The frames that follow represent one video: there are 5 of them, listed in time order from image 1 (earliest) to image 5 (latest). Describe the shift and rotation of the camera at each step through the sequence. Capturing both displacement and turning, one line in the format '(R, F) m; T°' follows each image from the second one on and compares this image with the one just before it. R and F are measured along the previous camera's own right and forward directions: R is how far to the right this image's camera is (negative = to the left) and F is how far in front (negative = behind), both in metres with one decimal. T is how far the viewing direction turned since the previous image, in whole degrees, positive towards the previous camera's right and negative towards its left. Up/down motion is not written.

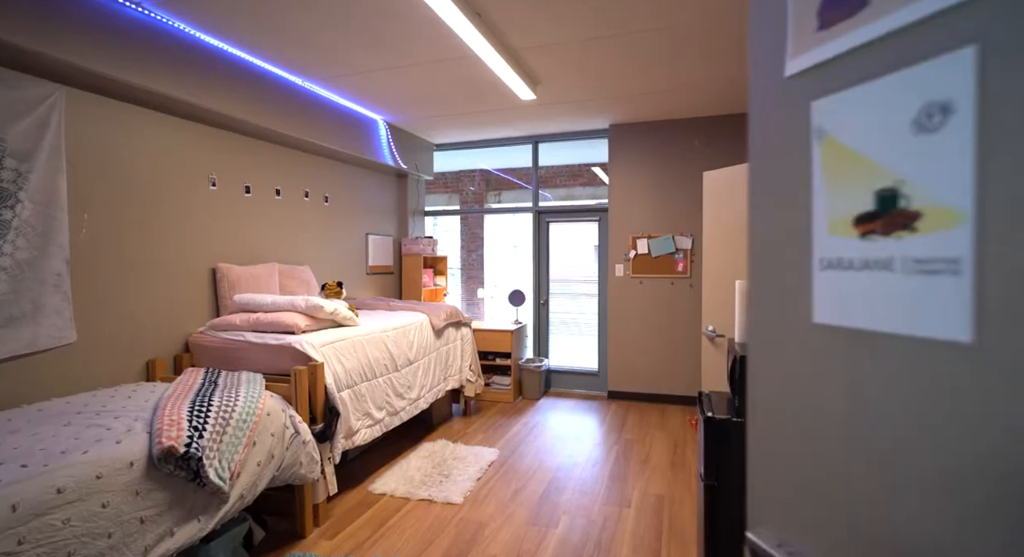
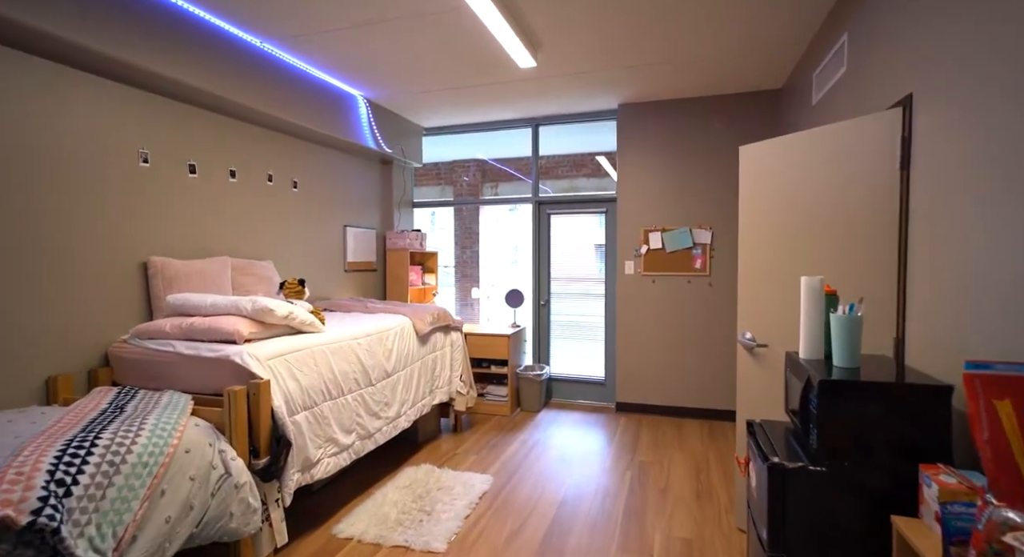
(0.0, +0.5) m; 0°
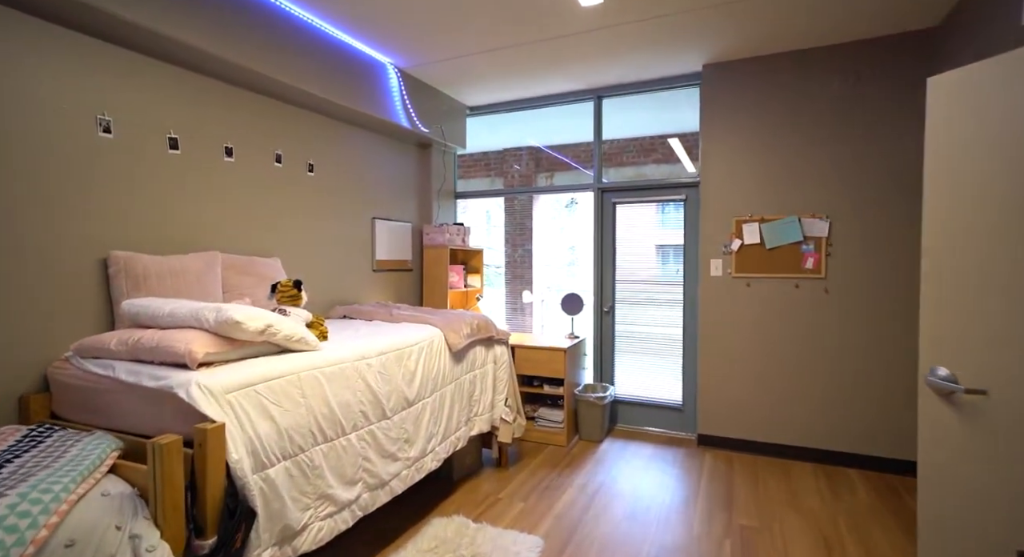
(0.0, +0.7) m; -6°
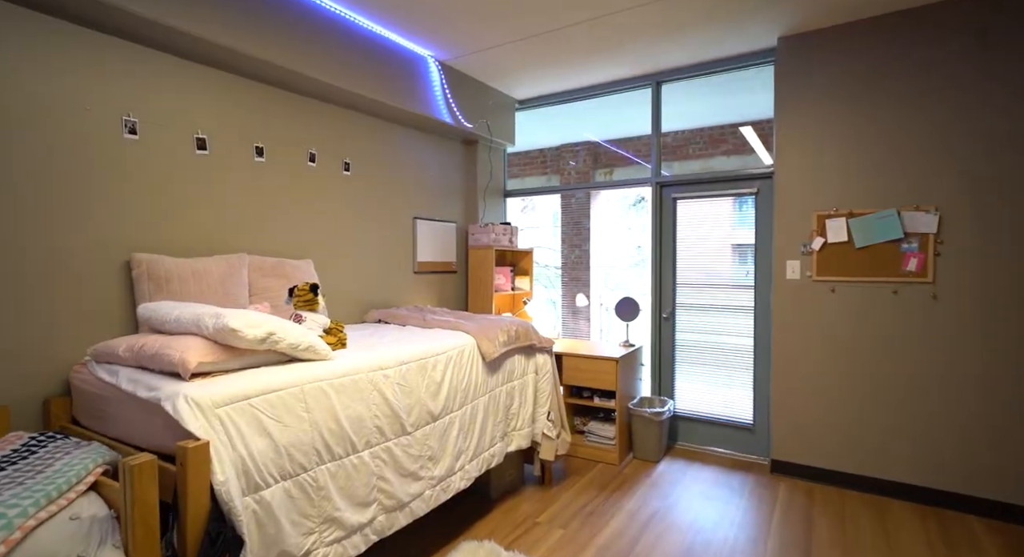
(+0.1, +0.3) m; -8°
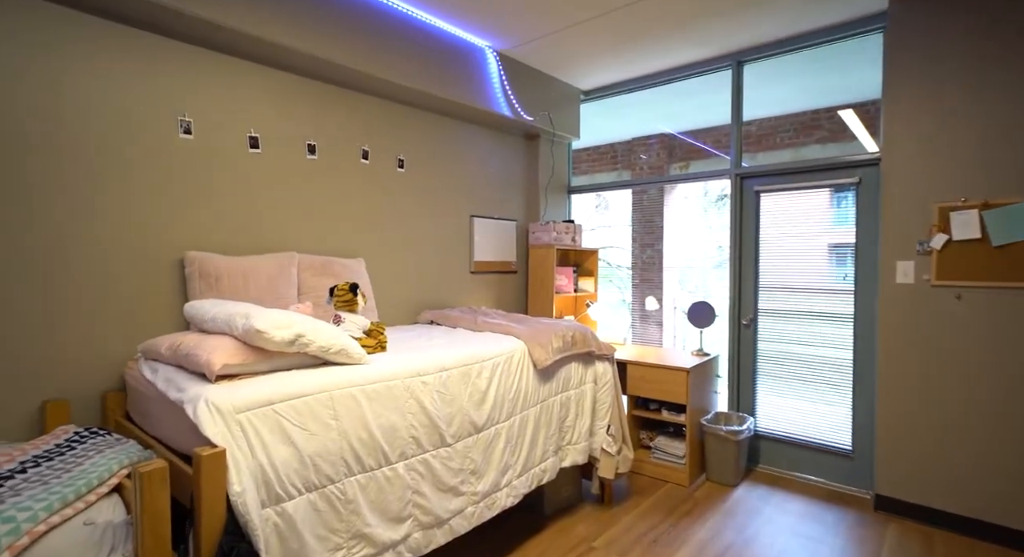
(+0.1, +0.2) m; -8°
